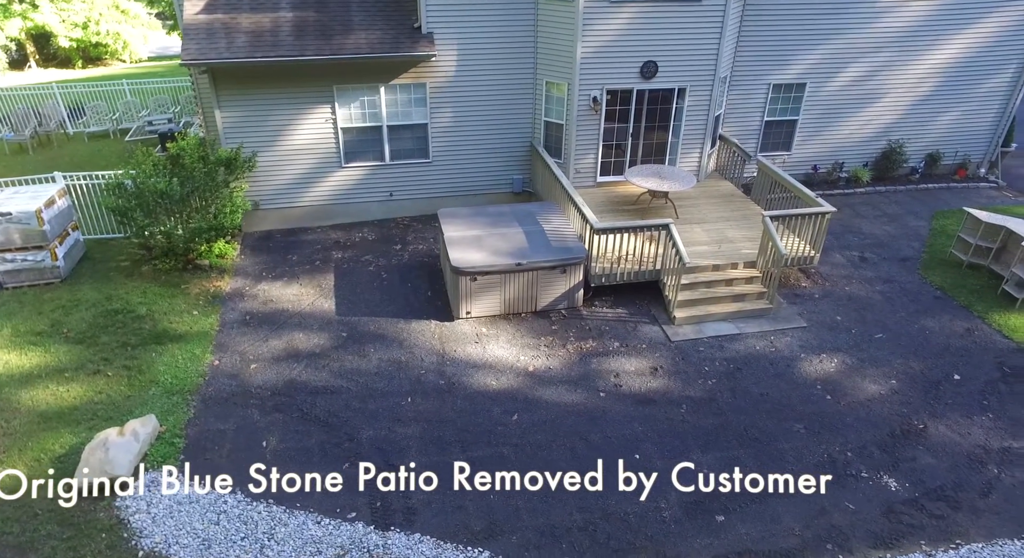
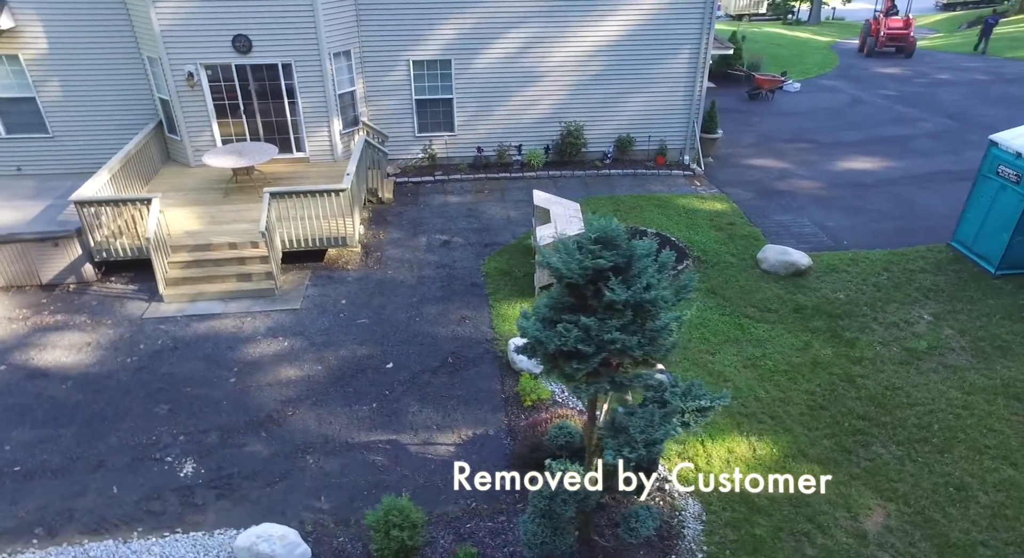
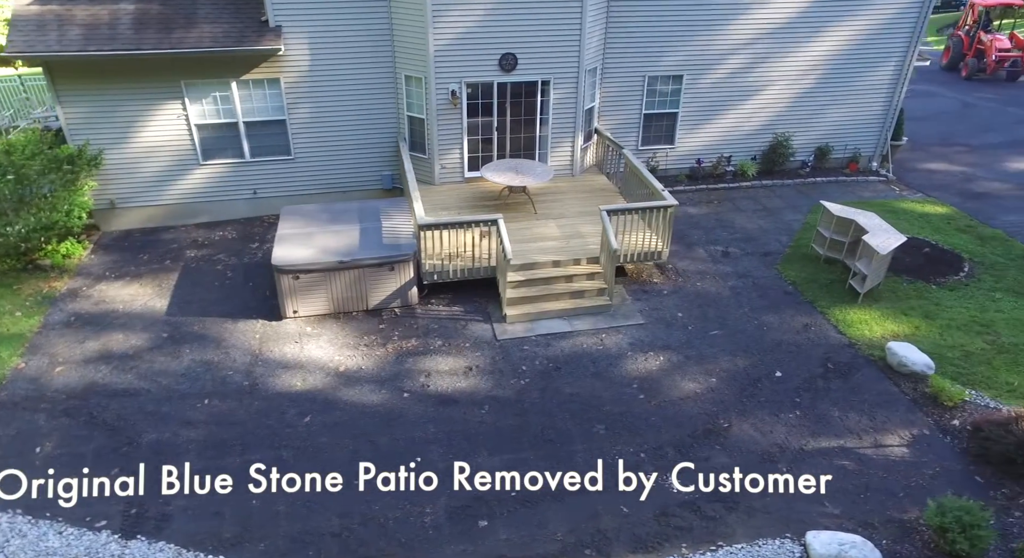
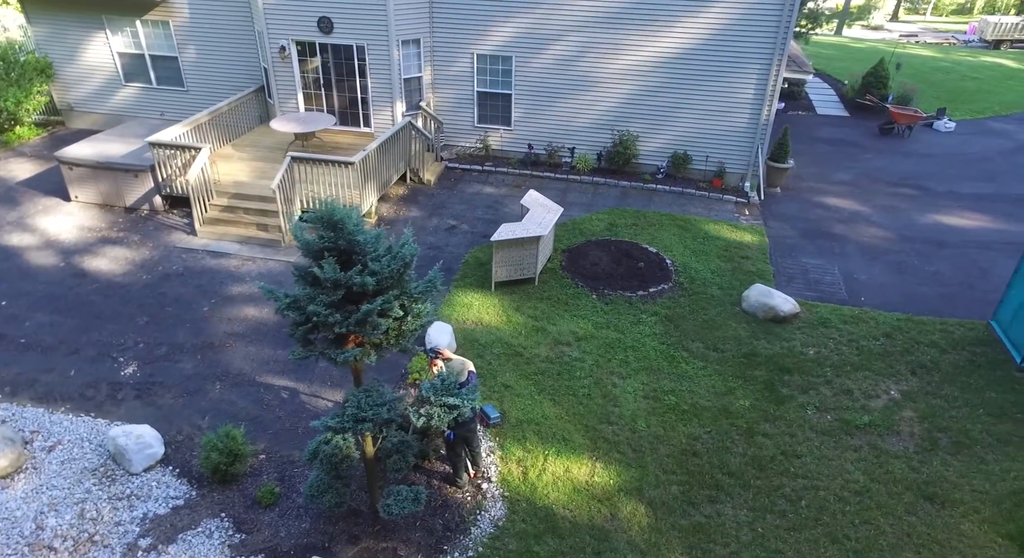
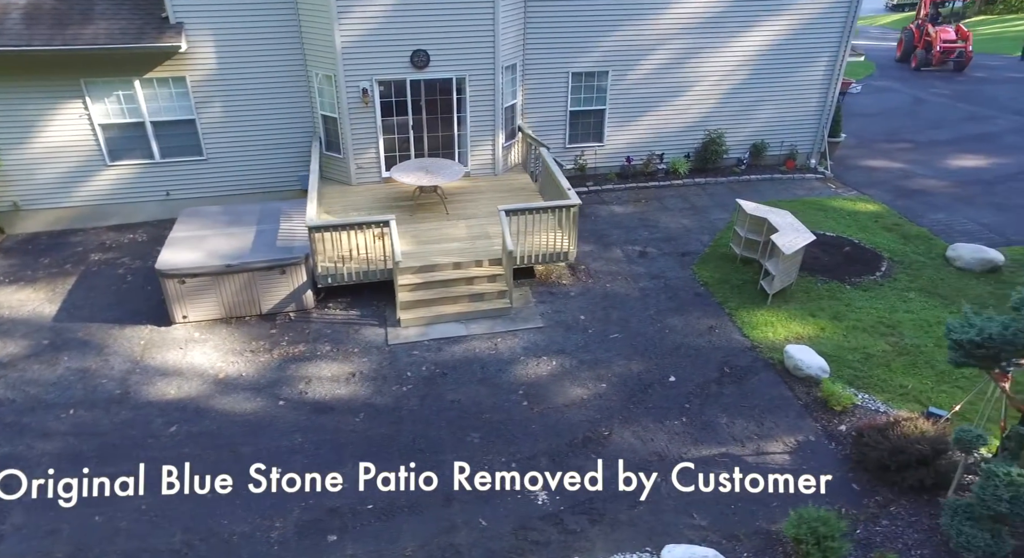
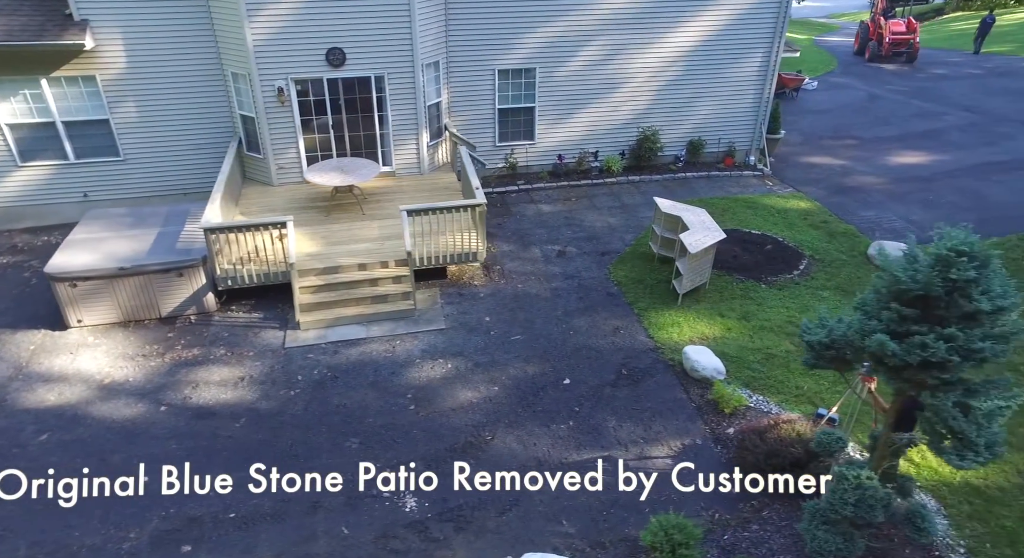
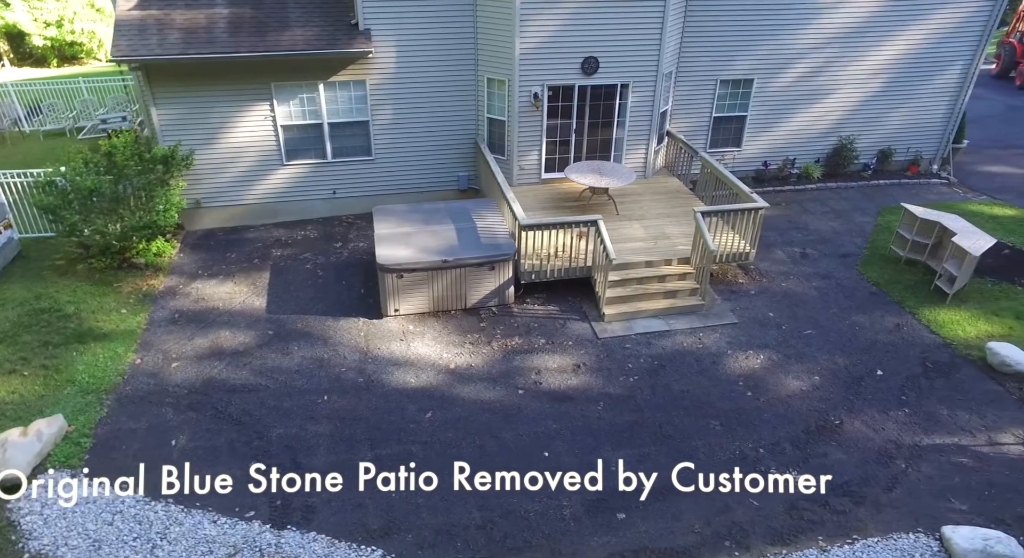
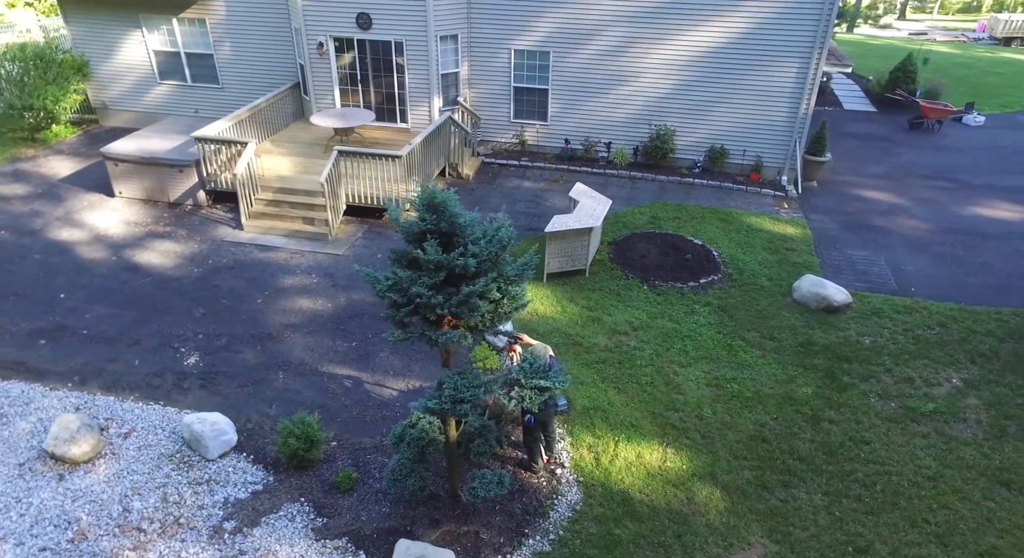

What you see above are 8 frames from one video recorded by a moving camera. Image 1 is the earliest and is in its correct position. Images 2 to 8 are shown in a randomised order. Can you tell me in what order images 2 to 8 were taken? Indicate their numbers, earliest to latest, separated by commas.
7, 3, 5, 6, 2, 8, 4
